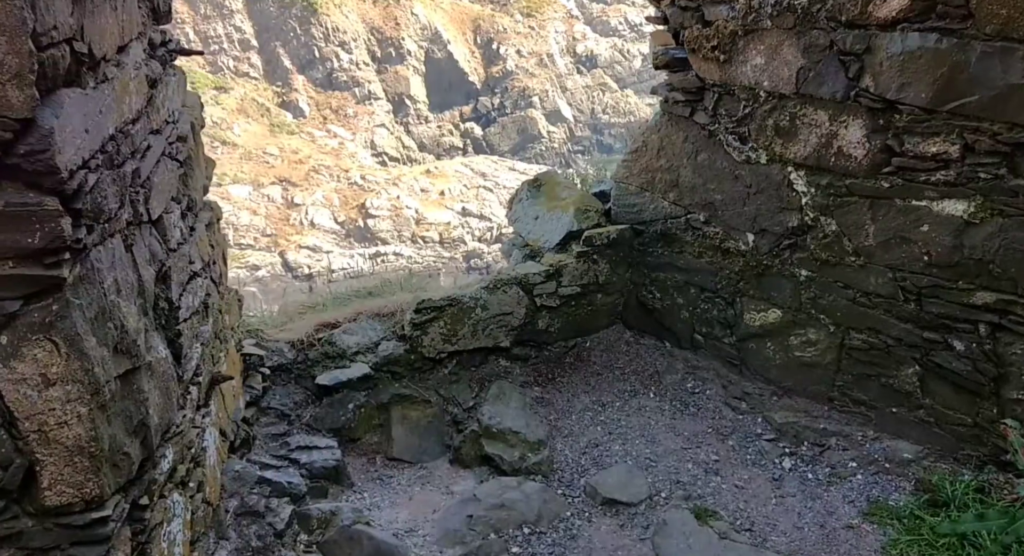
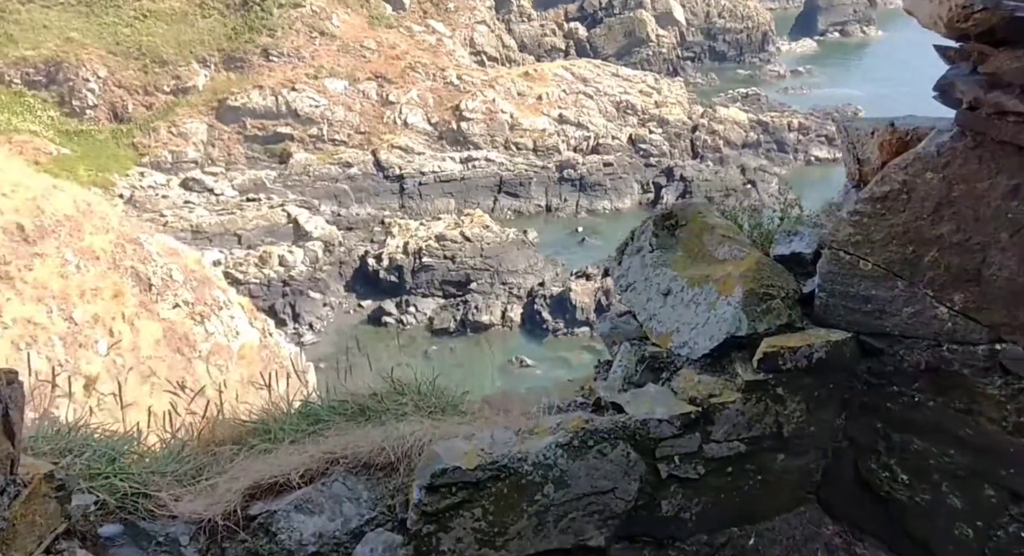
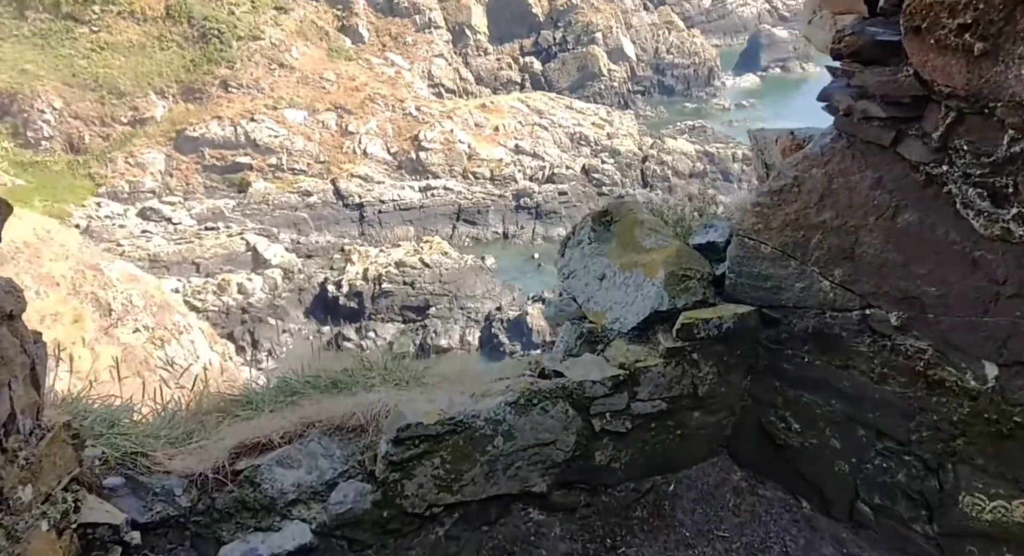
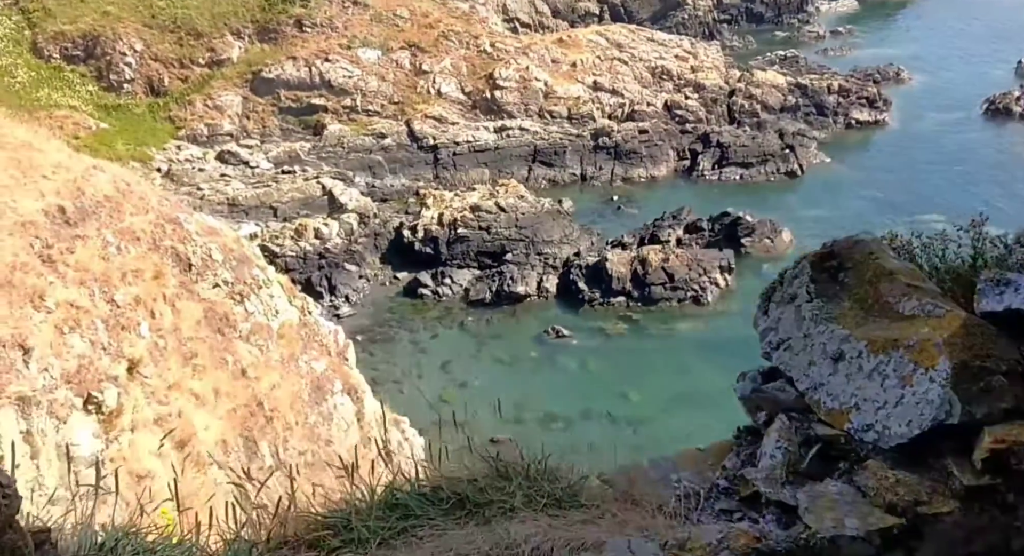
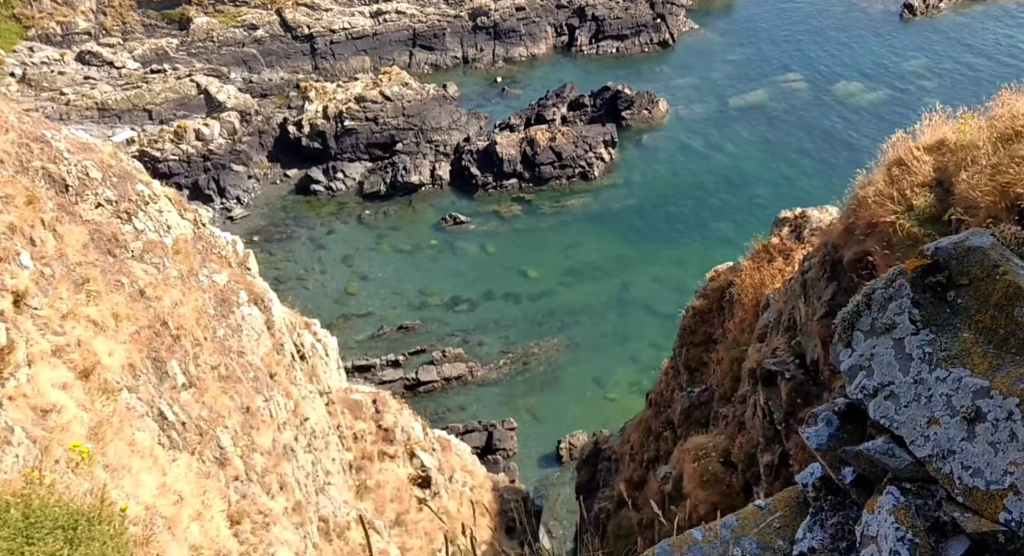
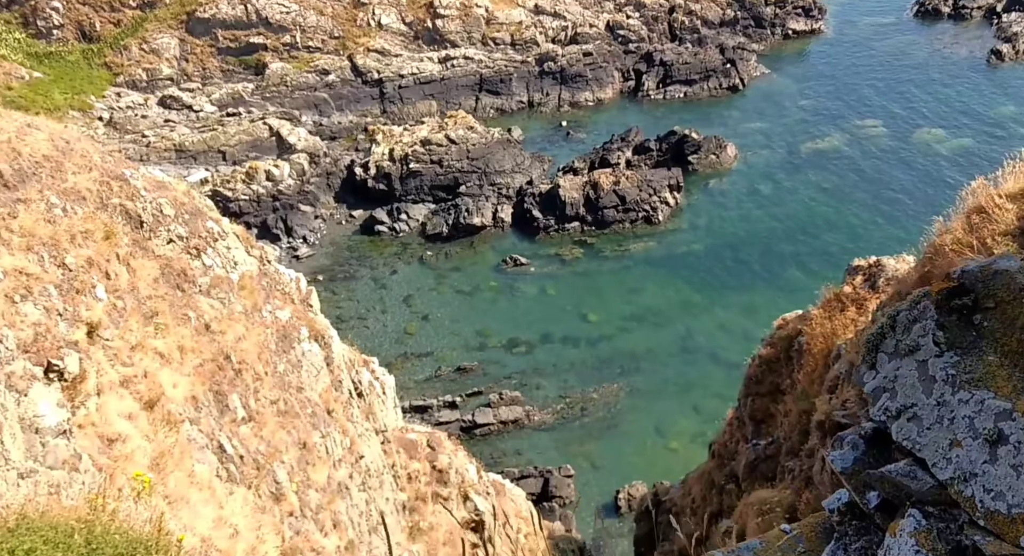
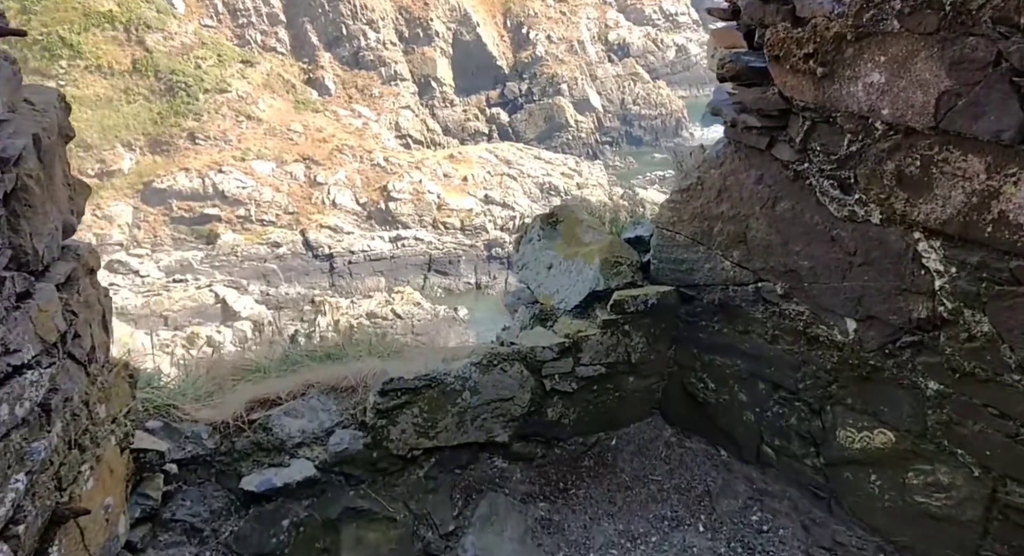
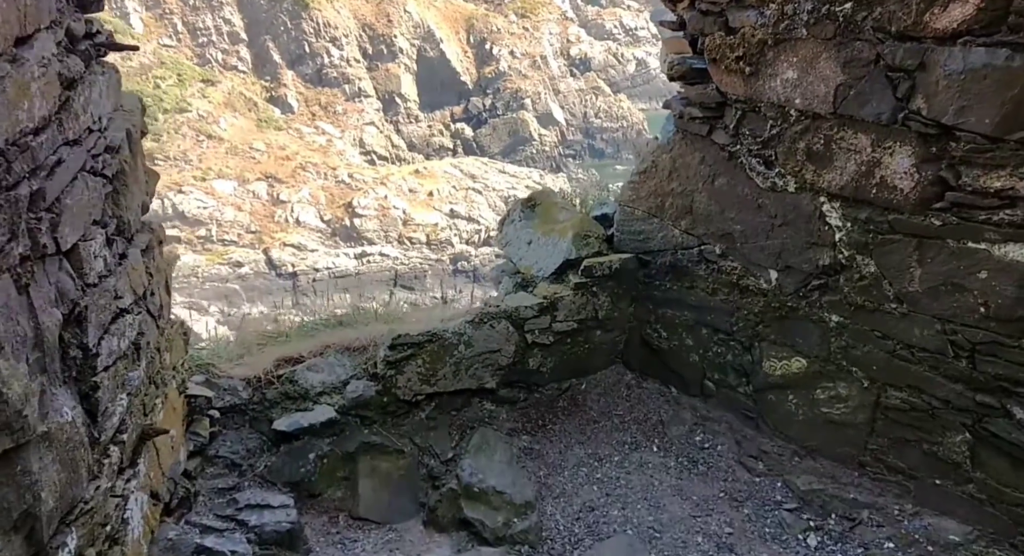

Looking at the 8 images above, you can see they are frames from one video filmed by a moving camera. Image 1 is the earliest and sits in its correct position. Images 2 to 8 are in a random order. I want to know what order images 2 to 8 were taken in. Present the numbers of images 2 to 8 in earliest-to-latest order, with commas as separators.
8, 7, 3, 2, 4, 6, 5
